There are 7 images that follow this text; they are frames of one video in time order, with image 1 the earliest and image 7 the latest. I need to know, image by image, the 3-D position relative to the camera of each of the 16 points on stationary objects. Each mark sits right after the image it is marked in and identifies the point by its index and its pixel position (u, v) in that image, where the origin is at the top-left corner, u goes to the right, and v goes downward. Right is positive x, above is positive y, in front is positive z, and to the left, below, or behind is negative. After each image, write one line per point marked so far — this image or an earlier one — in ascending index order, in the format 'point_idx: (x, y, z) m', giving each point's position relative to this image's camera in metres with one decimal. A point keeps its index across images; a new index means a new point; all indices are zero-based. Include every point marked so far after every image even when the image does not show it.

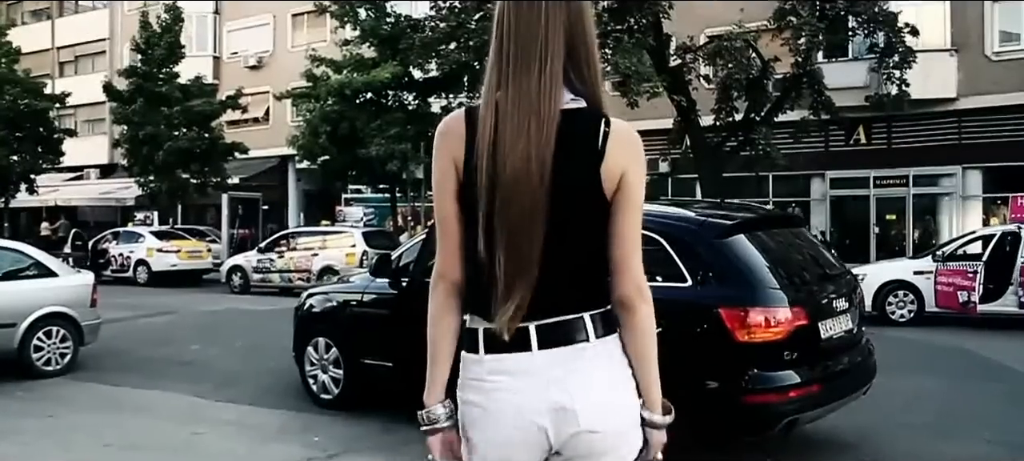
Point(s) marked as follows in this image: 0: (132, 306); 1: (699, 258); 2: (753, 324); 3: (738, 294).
0: (-6.3, -1.2, +16.0) m
1: (+1.0, -0.1, +5.4) m
2: (+1.3, -0.5, +5.1) m
3: (+1.2, -0.3, +5.2) m
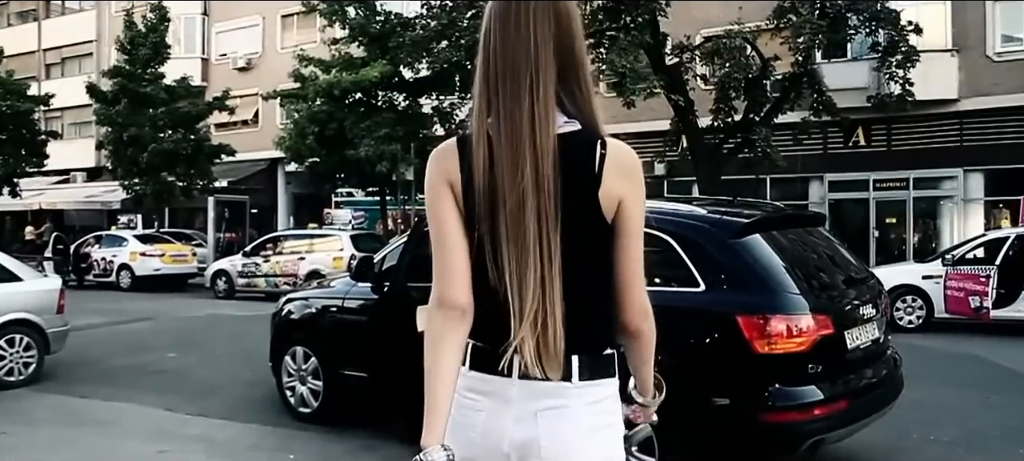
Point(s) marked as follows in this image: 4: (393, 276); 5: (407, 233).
0: (-6.4, -1.3, +15.5) m
1: (+1.0, -0.1, +4.9) m
2: (+1.2, -0.5, +4.6) m
3: (+1.2, -0.3, +4.6) m
4: (-0.8, -0.3, +6.1) m
5: (-0.7, 0.0, +6.1) m
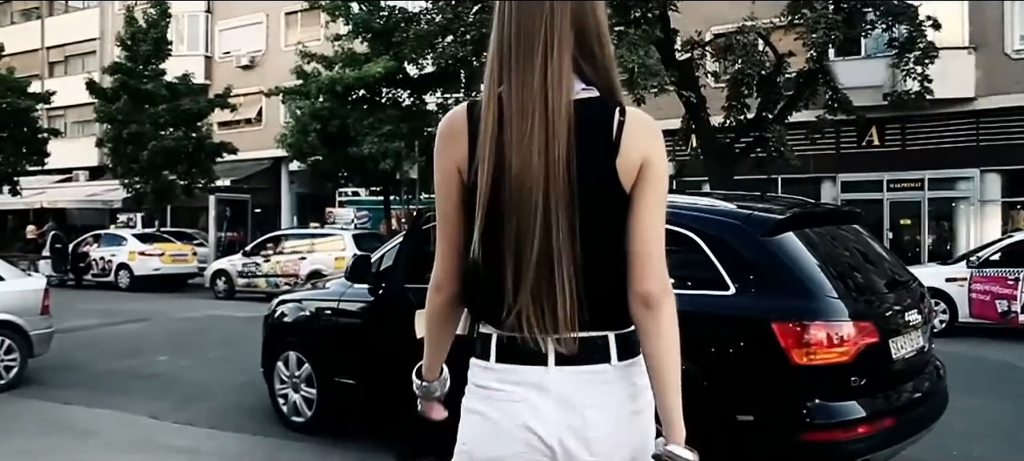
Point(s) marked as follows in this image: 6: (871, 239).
0: (-6.3, -1.3, +15.1) m
1: (+1.0, -0.1, +4.4) m
2: (+1.3, -0.5, +4.1) m
3: (+1.2, -0.3, +4.2) m
4: (-0.7, -0.3, +5.7) m
5: (-0.6, 0.0, +5.7) m
6: (+1.8, 0.0, +5.0) m
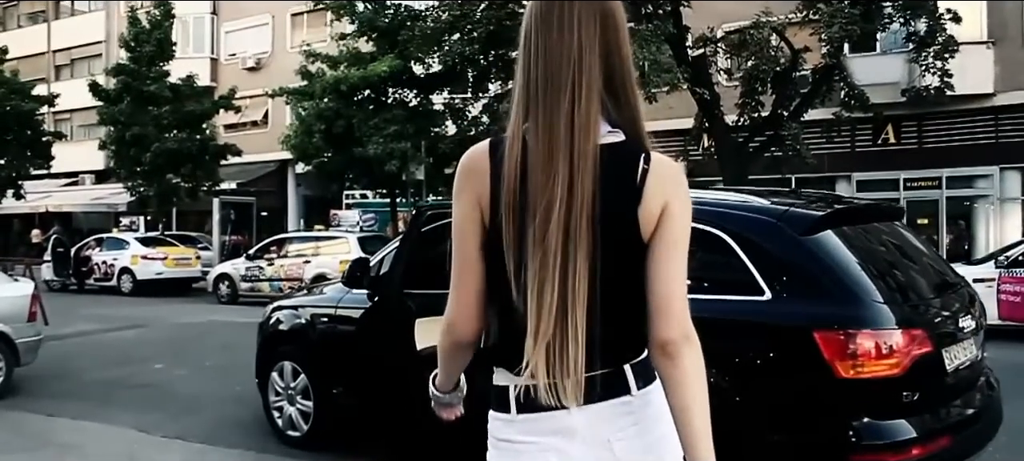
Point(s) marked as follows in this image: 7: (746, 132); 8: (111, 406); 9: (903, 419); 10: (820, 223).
0: (-6.1, -1.3, +14.7) m
1: (+1.1, -0.1, +4.0) m
2: (+1.3, -0.5, +3.7) m
3: (+1.2, -0.3, +3.7) m
4: (-0.7, -0.3, +5.3) m
5: (-0.6, 0.0, +5.3) m
6: (+1.8, 0.0, +4.5) m
7: (+3.9, +1.6, +16.1) m
8: (-3.1, -1.4, +7.6) m
9: (+1.5, -0.7, +3.7) m
10: (+1.3, 0.0, +4.0) m
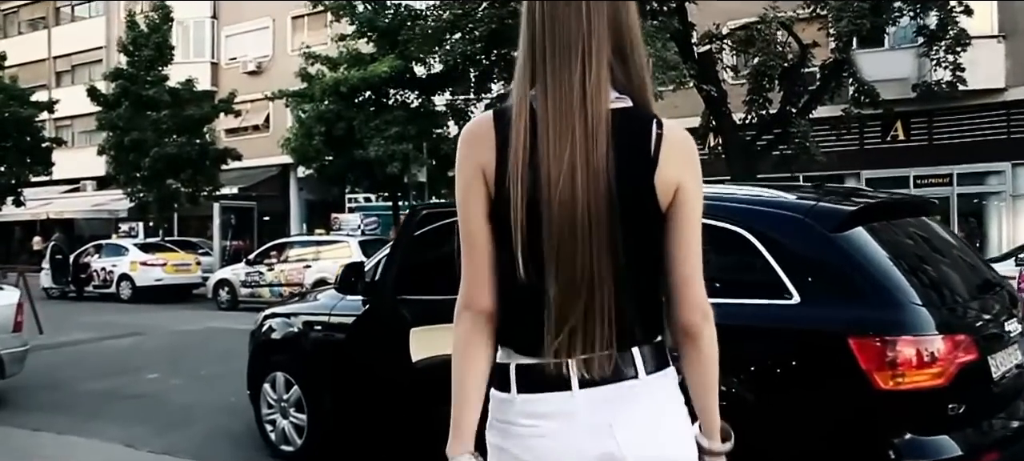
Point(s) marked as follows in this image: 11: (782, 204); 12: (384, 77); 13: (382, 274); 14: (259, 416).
0: (-6.1, -1.4, +14.4) m
1: (+1.1, -0.1, +3.7) m
2: (+1.3, -0.5, +3.3) m
3: (+1.3, -0.3, +3.4) m
4: (-0.7, -0.3, +5.0) m
5: (-0.6, 0.0, +5.0) m
6: (+1.9, 0.0, +4.2) m
7: (+3.9, +1.6, +15.8) m
8: (-3.1, -1.4, +7.3) m
9: (+1.5, -0.7, +3.3) m
10: (+1.3, 0.0, +3.7) m
11: (+1.1, +0.1, +3.9) m
12: (-2.4, +2.9, +18.3) m
13: (-0.6, -0.2, +5.0) m
14: (-1.6, -1.2, +6.1) m
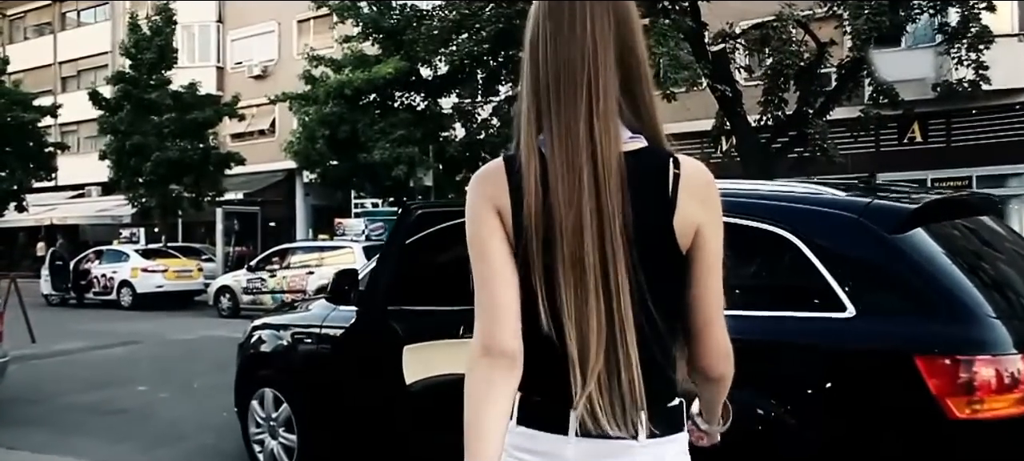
0: (-6.0, -1.5, +14.0) m
1: (+1.1, -0.1, +3.2) m
2: (+1.3, -0.5, +2.9) m
3: (+1.3, -0.3, +2.9) m
4: (-0.6, -0.3, +4.5) m
5: (-0.5, 0.0, +4.5) m
6: (+1.9, 0.0, +3.7) m
7: (+4.1, +1.5, +15.3) m
8: (-3.0, -1.4, +6.9) m
9: (+1.5, -0.7, +2.9) m
10: (+1.3, 0.0, +3.2) m
11: (+1.1, +0.1, +3.4) m
12: (-2.3, +2.8, +17.8) m
13: (-0.6, -0.2, +4.5) m
14: (-1.5, -1.2, +5.6) m
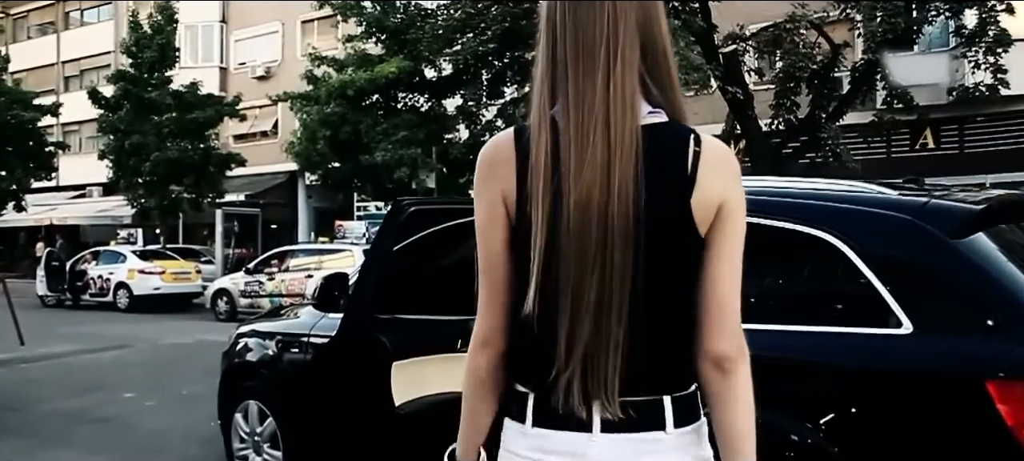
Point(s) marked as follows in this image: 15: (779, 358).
0: (-5.9, -1.5, +13.6) m
1: (+1.1, -0.1, +2.8) m
2: (+1.4, -0.5, +2.5) m
3: (+1.3, -0.3, +2.5) m
4: (-0.6, -0.3, +4.1) m
5: (-0.5, 0.0, +4.1) m
6: (+1.9, 0.0, +3.3) m
7: (+4.1, +1.4, +14.9) m
8: (-3.0, -1.4, +6.5) m
9: (+1.5, -0.7, +2.5) m
10: (+1.3, 0.0, +2.8) m
11: (+1.1, +0.1, +3.0) m
12: (-2.2, +2.7, +17.5) m
13: (-0.6, -0.2, +4.1) m
14: (-1.5, -1.2, +5.2) m
15: (+0.8, -0.4, +3.1) m
